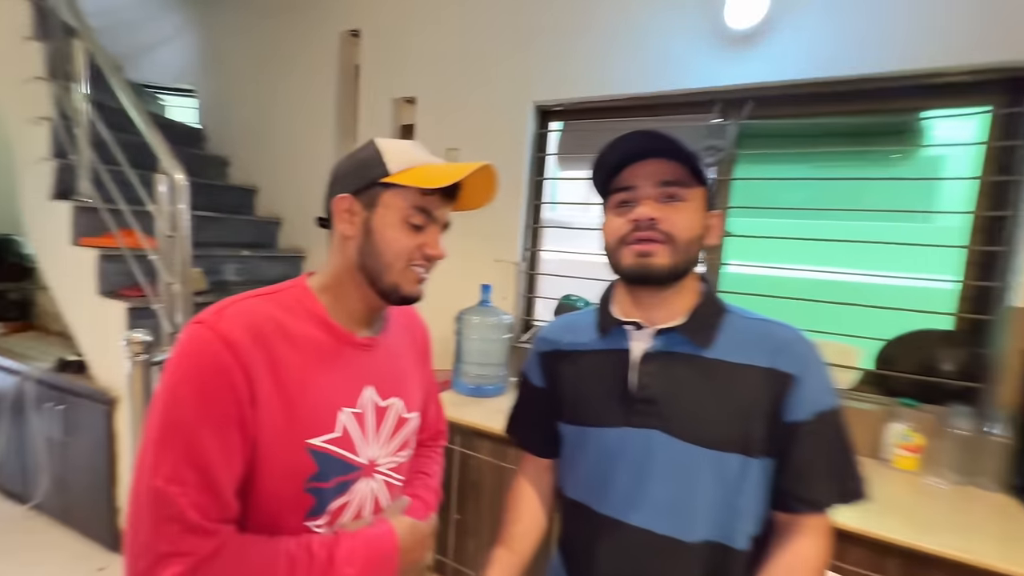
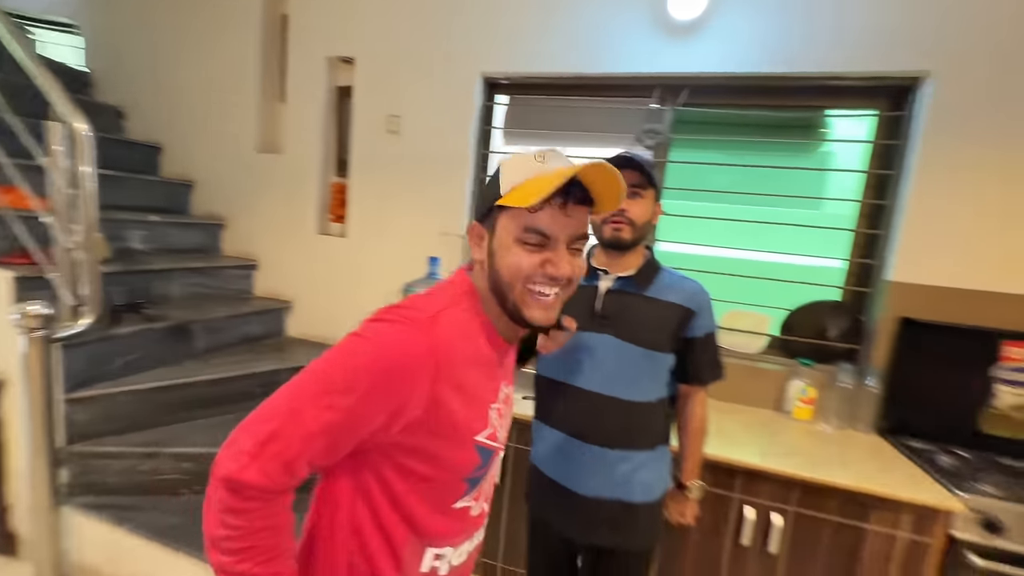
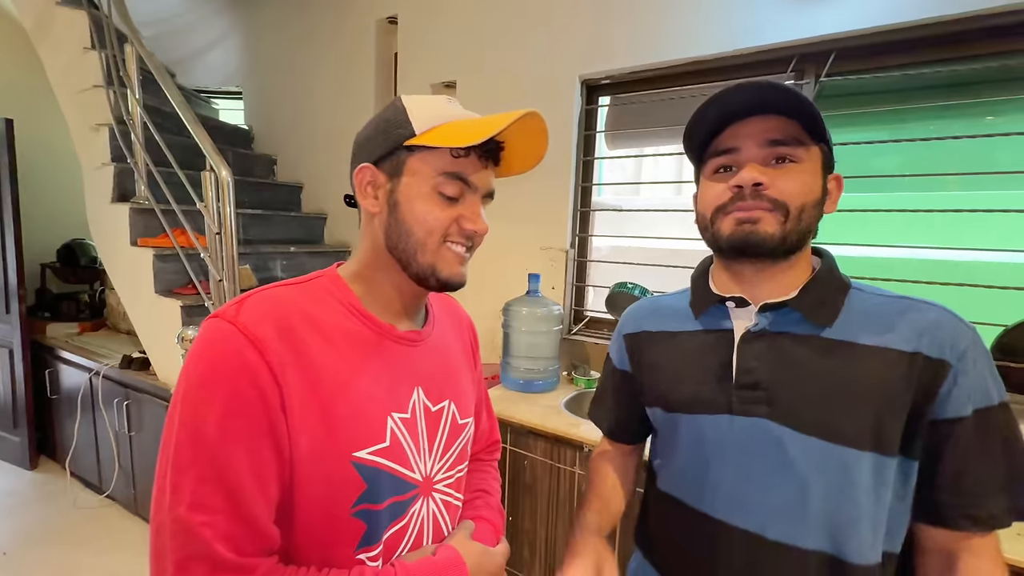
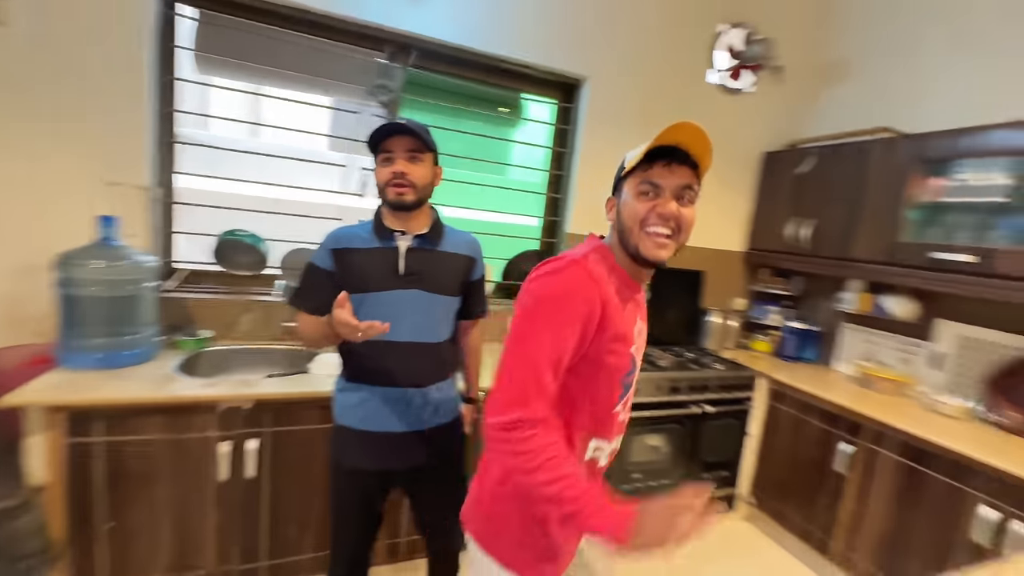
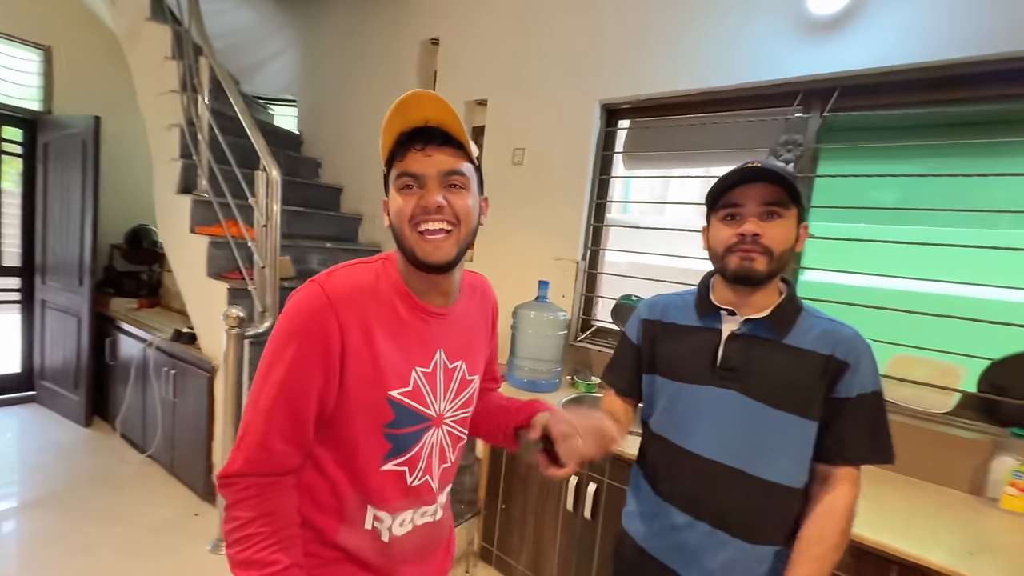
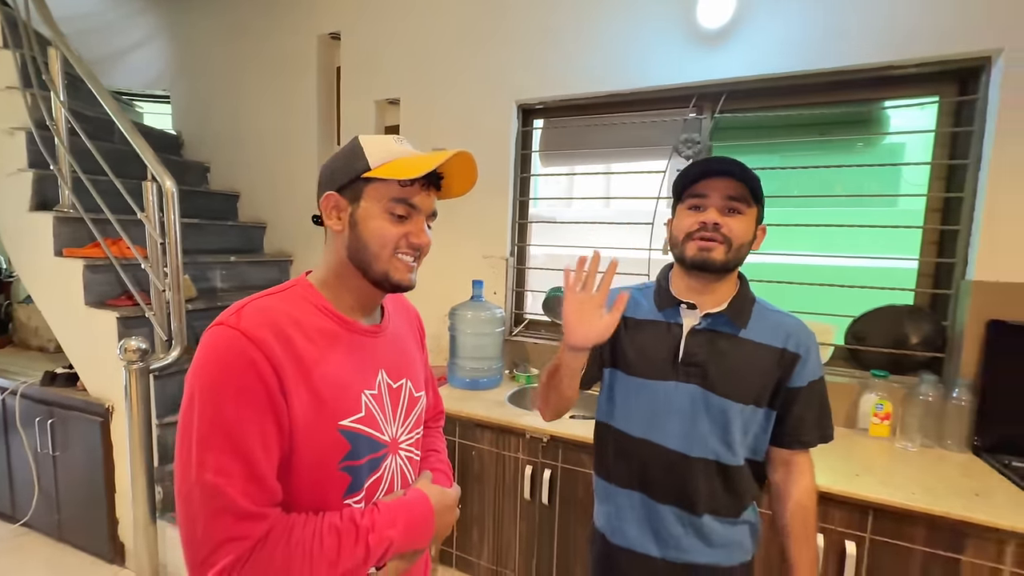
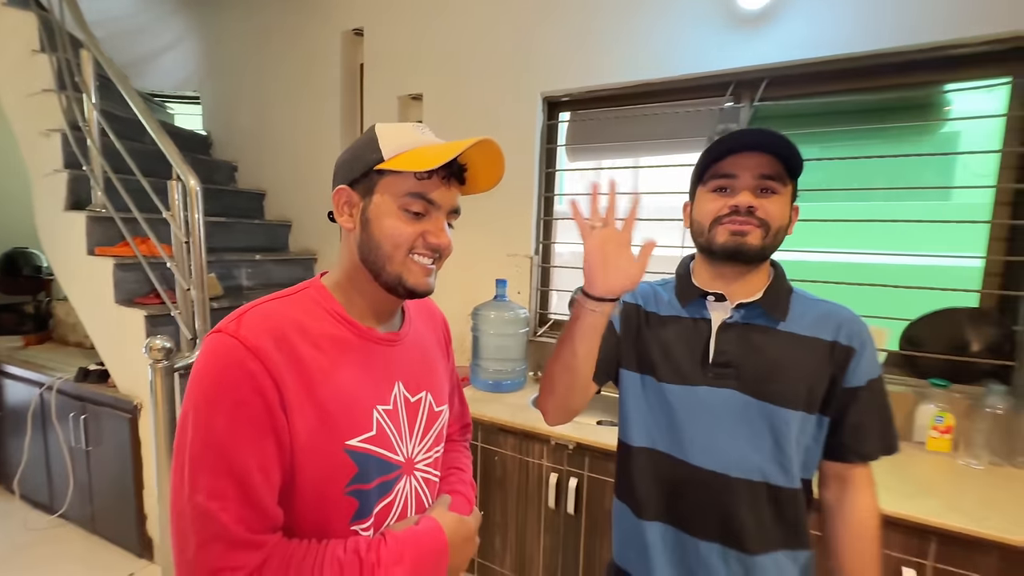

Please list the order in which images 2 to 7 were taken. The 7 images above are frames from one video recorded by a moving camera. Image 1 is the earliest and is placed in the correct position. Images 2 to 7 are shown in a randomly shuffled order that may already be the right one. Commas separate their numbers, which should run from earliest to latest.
3, 7, 6, 5, 2, 4
